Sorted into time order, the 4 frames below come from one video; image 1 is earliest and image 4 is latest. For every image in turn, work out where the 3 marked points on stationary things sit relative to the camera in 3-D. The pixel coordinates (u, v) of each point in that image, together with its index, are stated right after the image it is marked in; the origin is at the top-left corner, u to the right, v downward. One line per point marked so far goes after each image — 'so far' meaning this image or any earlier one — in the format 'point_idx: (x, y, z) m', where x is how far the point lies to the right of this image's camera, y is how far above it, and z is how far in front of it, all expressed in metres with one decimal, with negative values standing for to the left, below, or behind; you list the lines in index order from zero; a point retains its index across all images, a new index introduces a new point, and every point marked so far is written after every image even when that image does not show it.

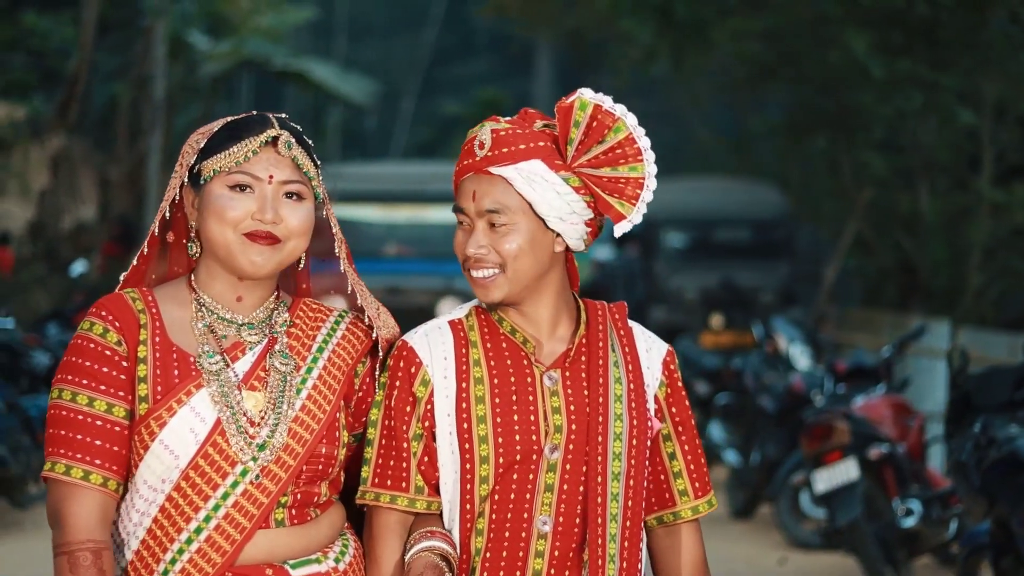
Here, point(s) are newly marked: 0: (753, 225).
0: (+2.6, +0.7, +17.0) m
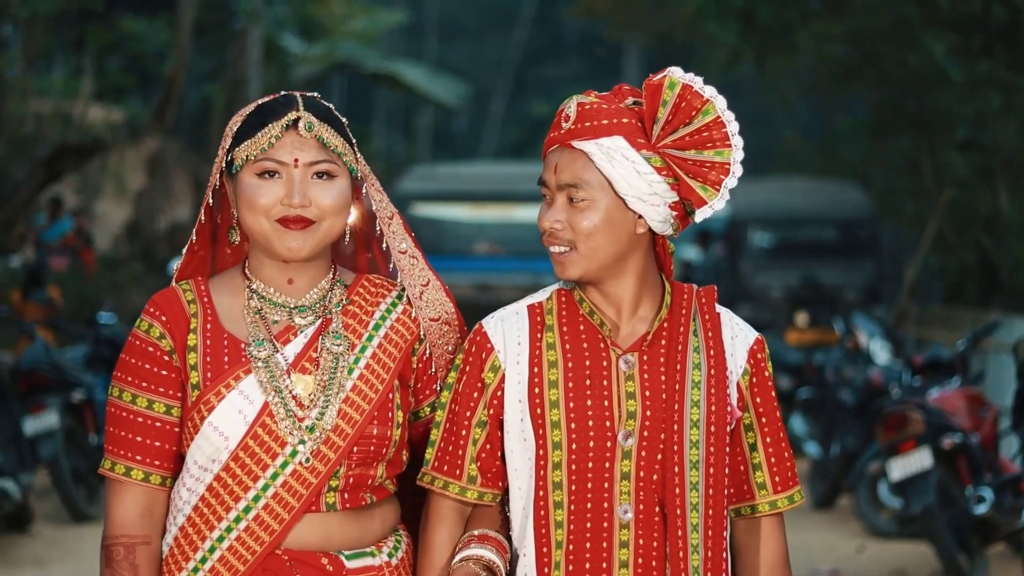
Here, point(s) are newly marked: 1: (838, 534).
0: (+3.5, +0.7, +17.1) m
1: (+1.7, -1.2, +8.0) m
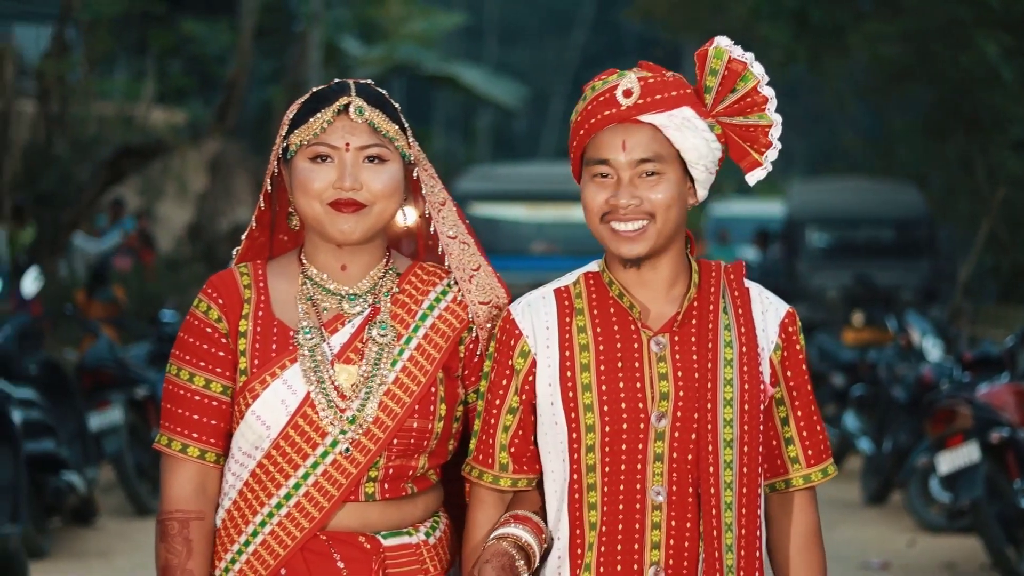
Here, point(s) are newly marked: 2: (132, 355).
0: (+4.1, +0.7, +17.1) m
1: (+1.9, -1.2, +8.1) m
2: (-2.2, -0.4, +9.1) m
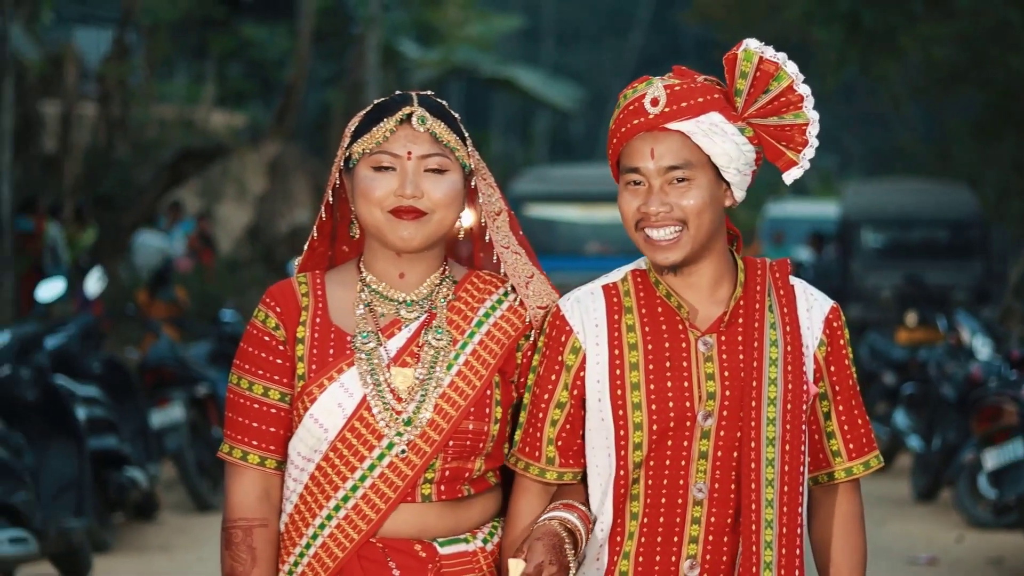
0: (+4.7, +0.7, +17.1) m
1: (+2.2, -1.2, +8.2) m
2: (-1.9, -0.4, +9.3) m
